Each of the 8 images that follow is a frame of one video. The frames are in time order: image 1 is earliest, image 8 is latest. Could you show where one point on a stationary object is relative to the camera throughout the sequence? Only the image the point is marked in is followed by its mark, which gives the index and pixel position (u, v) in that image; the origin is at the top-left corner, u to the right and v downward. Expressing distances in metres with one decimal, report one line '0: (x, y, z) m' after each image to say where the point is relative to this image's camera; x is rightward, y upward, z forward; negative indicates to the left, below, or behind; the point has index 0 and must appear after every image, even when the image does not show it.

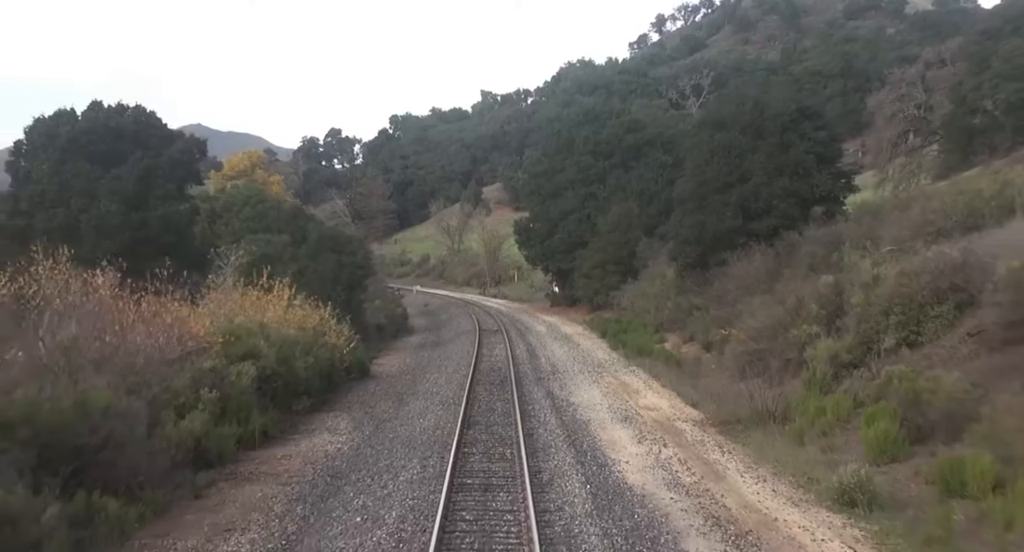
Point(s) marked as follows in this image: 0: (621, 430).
0: (+2.1, -2.9, +13.0) m
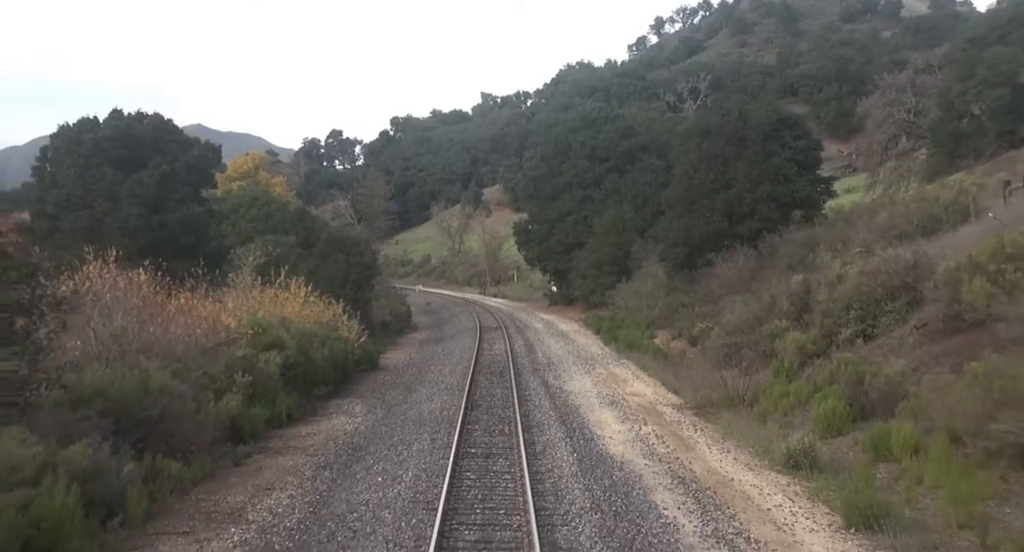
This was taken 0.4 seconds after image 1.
0: (+2.0, -2.9, +14.6) m
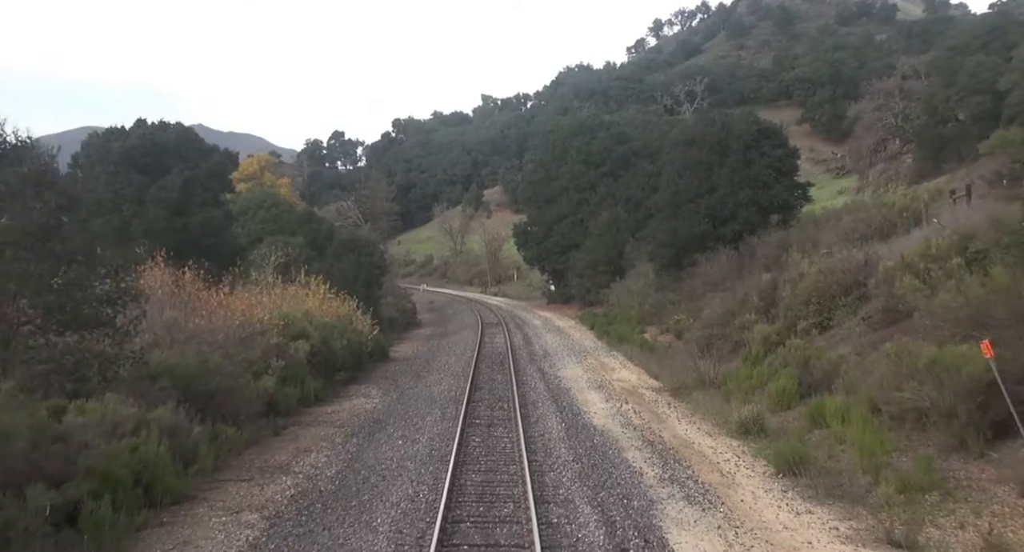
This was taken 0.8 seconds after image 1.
0: (+2.0, -2.9, +16.7) m
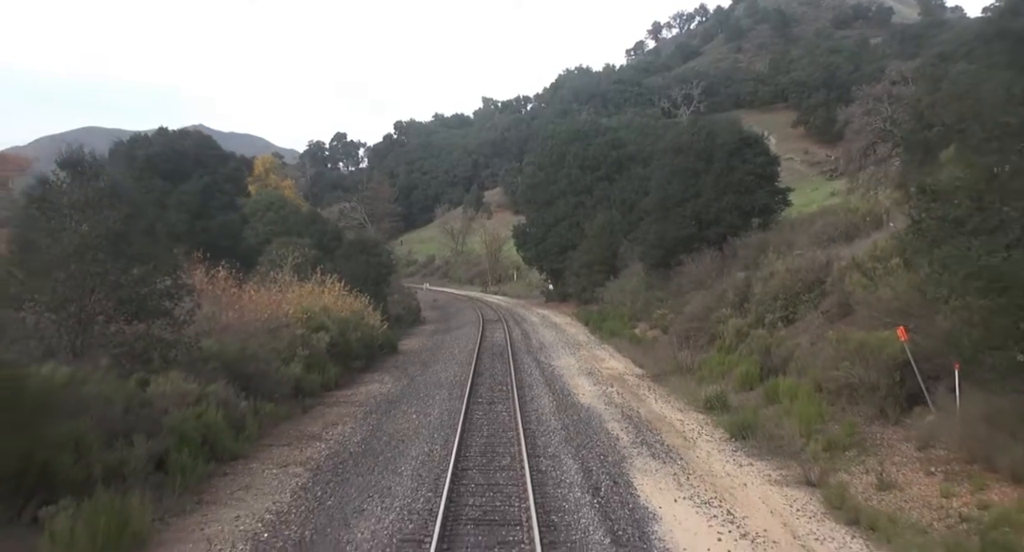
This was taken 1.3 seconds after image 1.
0: (+2.0, -2.8, +18.7) m
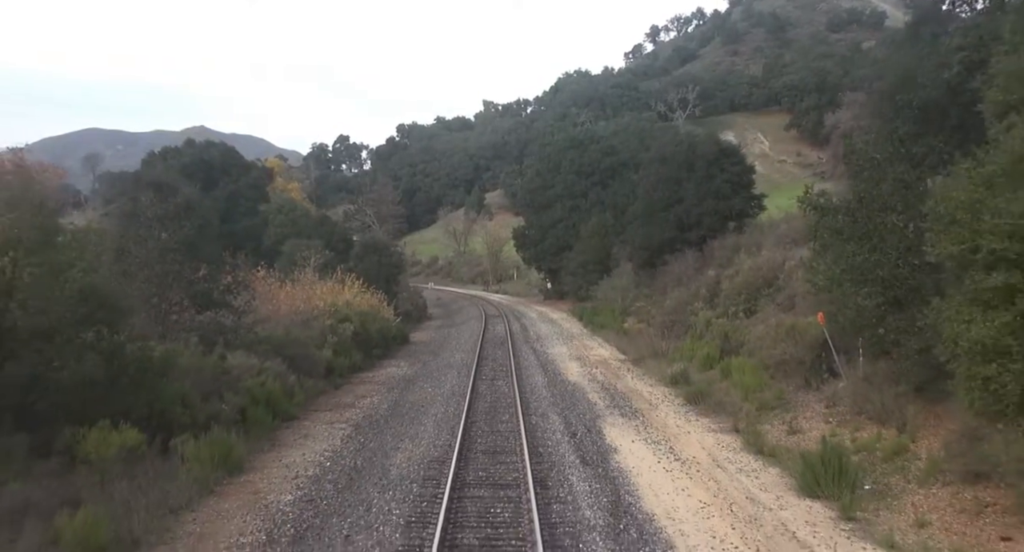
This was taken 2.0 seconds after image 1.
0: (+1.9, -2.8, +21.7) m
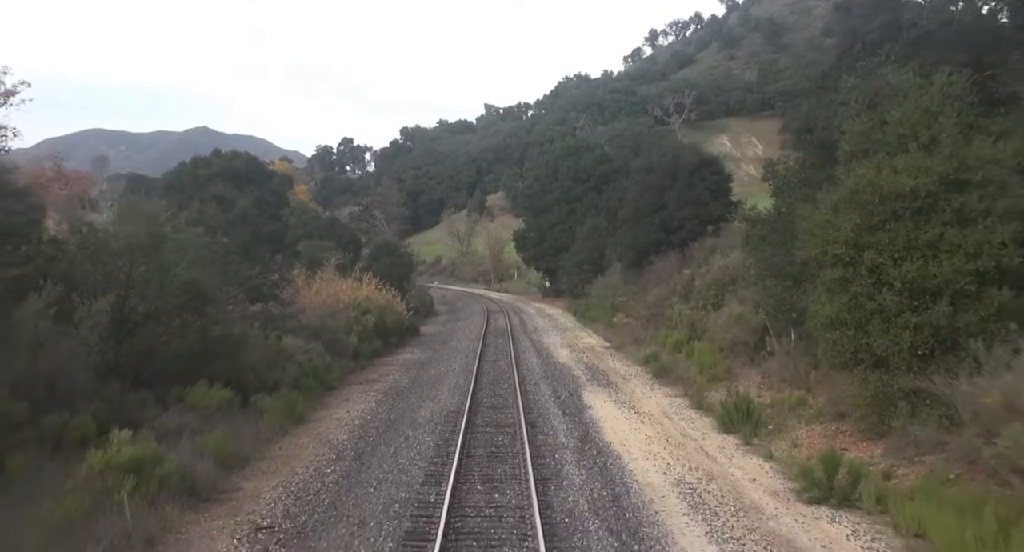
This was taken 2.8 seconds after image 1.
0: (+1.9, -2.7, +25.0) m
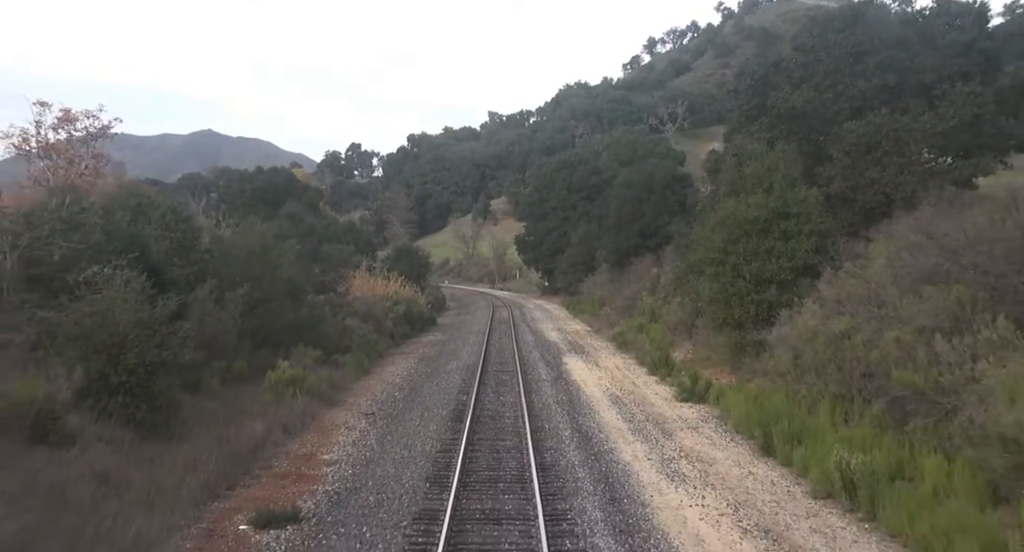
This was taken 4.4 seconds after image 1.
0: (+2.0, -2.6, +31.4) m
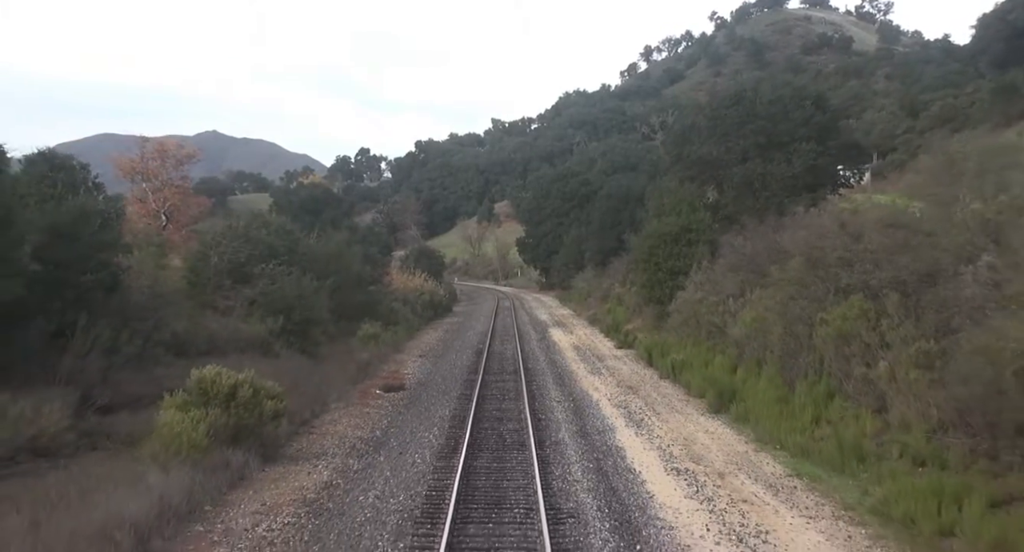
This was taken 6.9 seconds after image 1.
0: (+2.0, -2.4, +40.1) m
